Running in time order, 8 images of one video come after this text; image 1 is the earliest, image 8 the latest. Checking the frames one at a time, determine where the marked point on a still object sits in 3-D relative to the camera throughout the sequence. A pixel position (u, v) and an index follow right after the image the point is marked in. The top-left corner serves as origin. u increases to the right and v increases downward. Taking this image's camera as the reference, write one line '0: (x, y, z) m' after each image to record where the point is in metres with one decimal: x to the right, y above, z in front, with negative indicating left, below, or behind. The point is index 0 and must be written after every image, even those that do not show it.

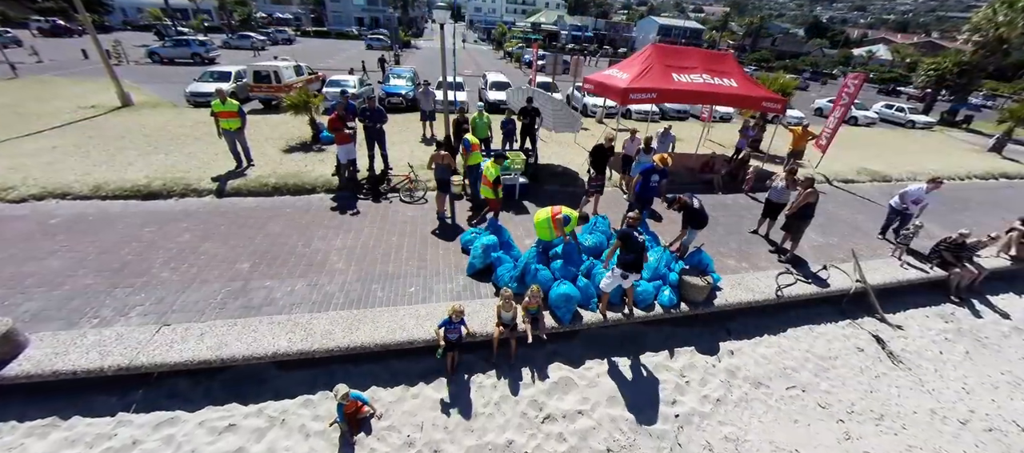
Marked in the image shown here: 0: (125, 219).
0: (-6.9, +0.1, +6.2) m
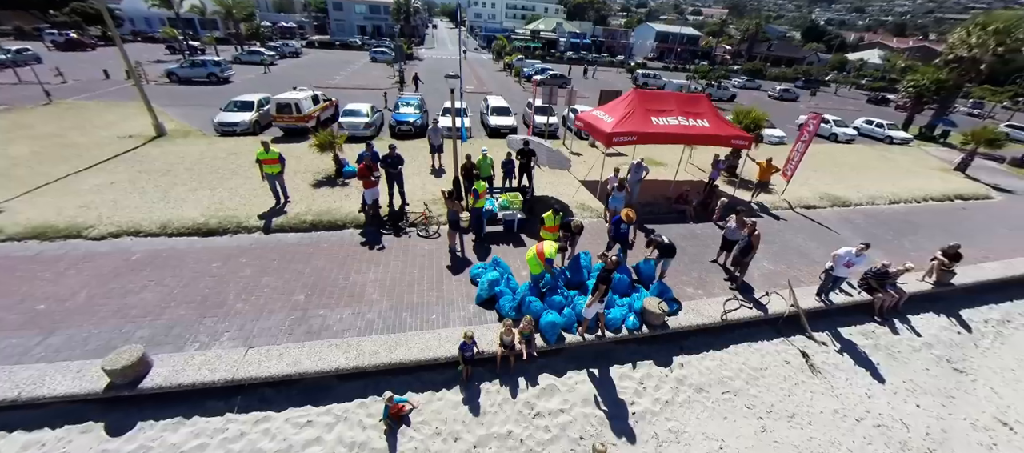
0: (-6.9, -0.6, +7.6) m
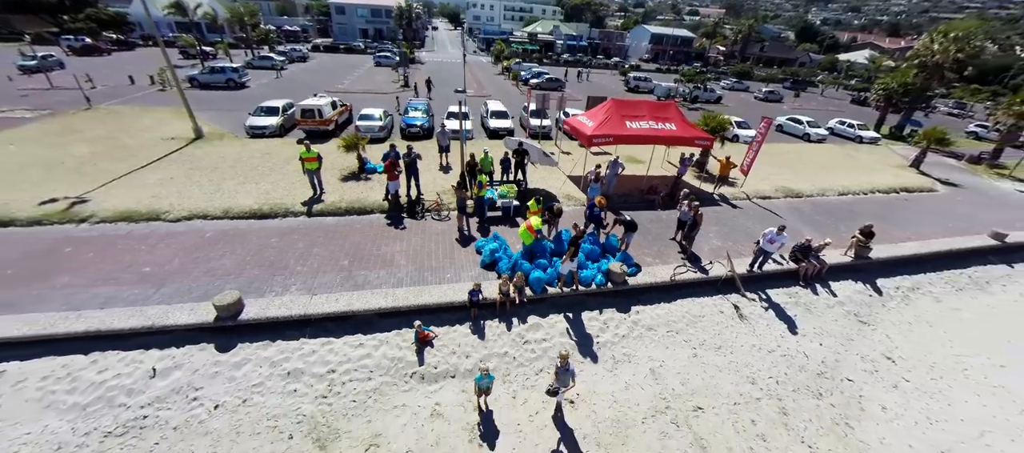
0: (-7.0, -0.2, +9.4) m
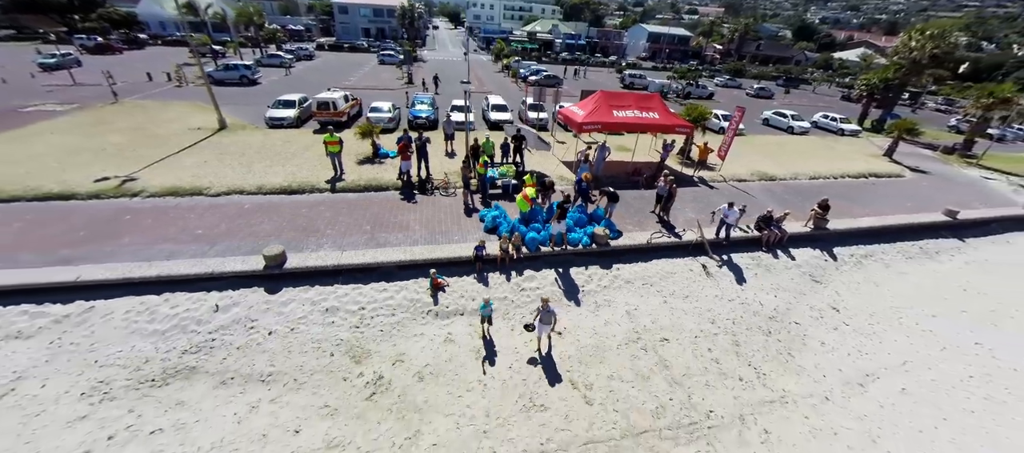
0: (-7.0, +0.7, +10.8) m
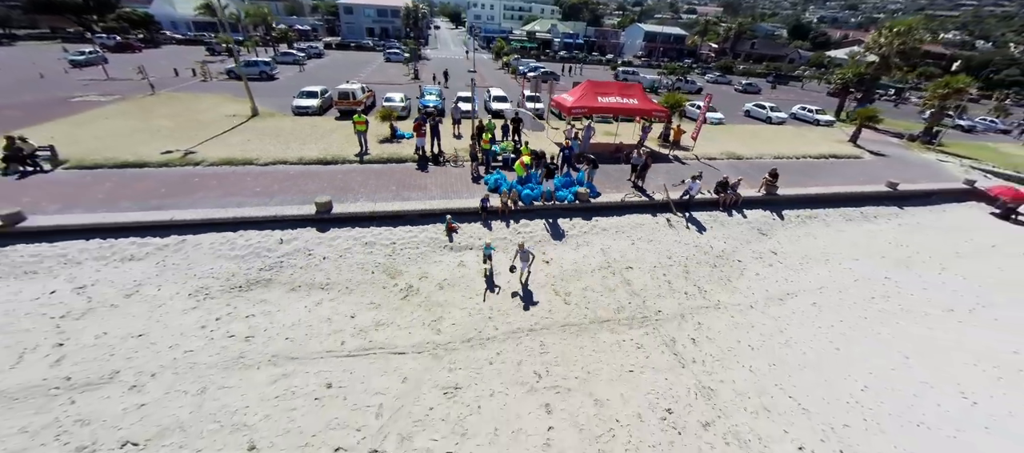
0: (-7.1, +2.0, +13.0) m
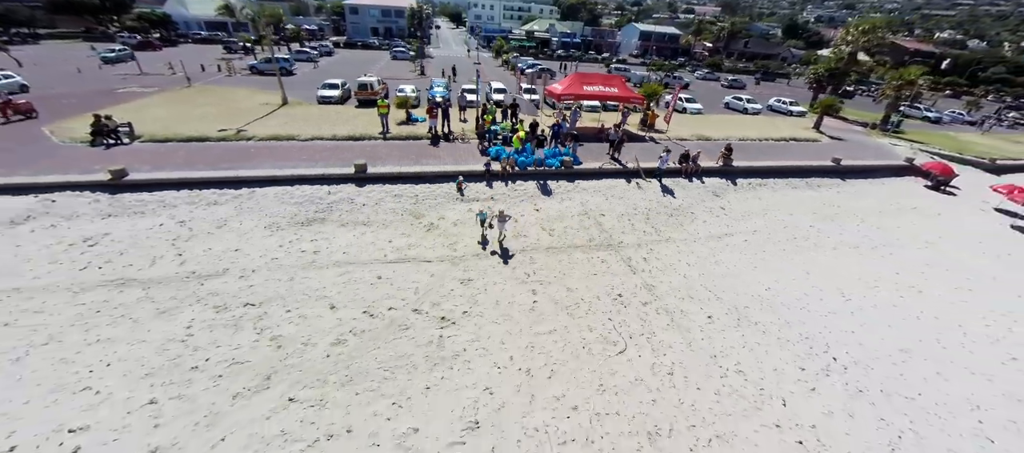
0: (-7.2, +3.7, +15.7) m
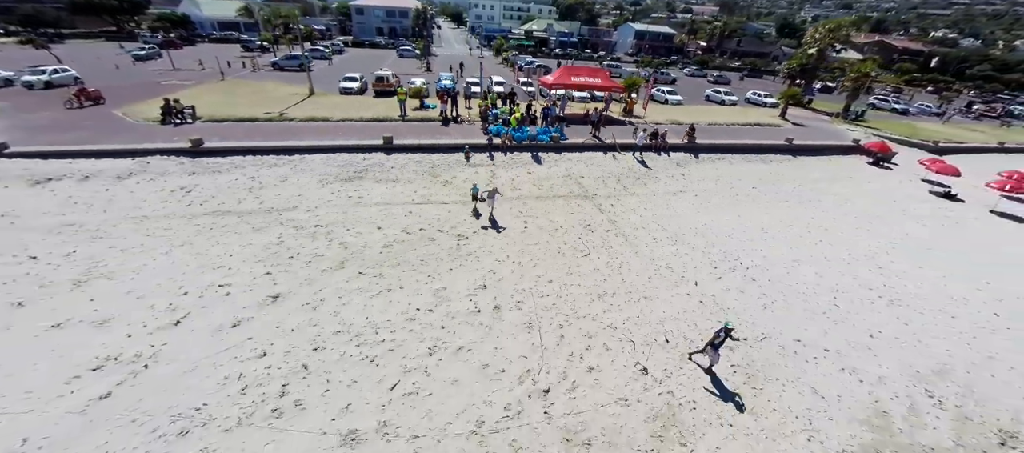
0: (-7.3, +5.6, +18.9) m
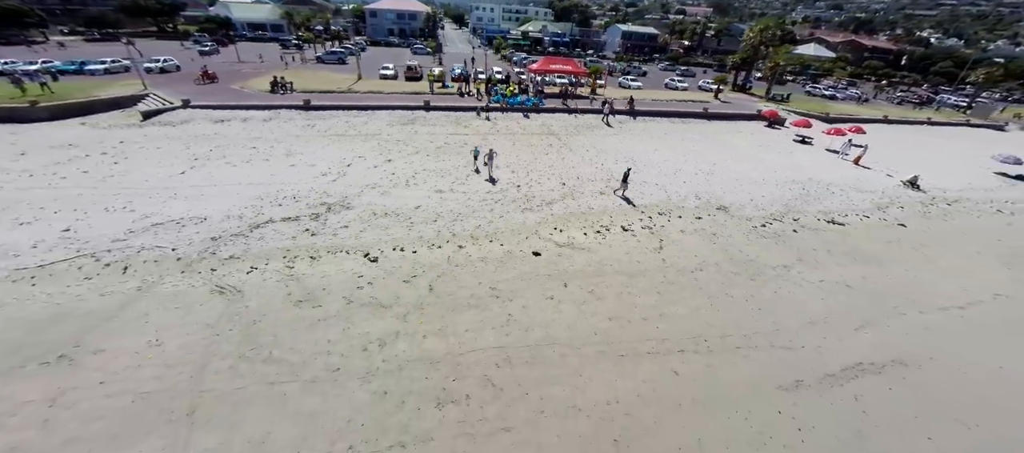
0: (-7.7, +10.7, +27.9) m
